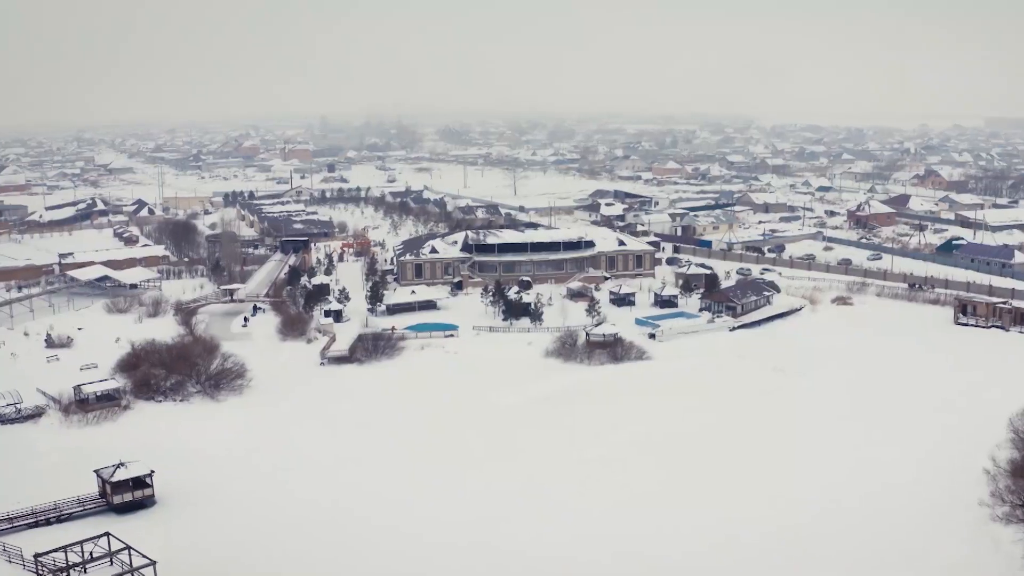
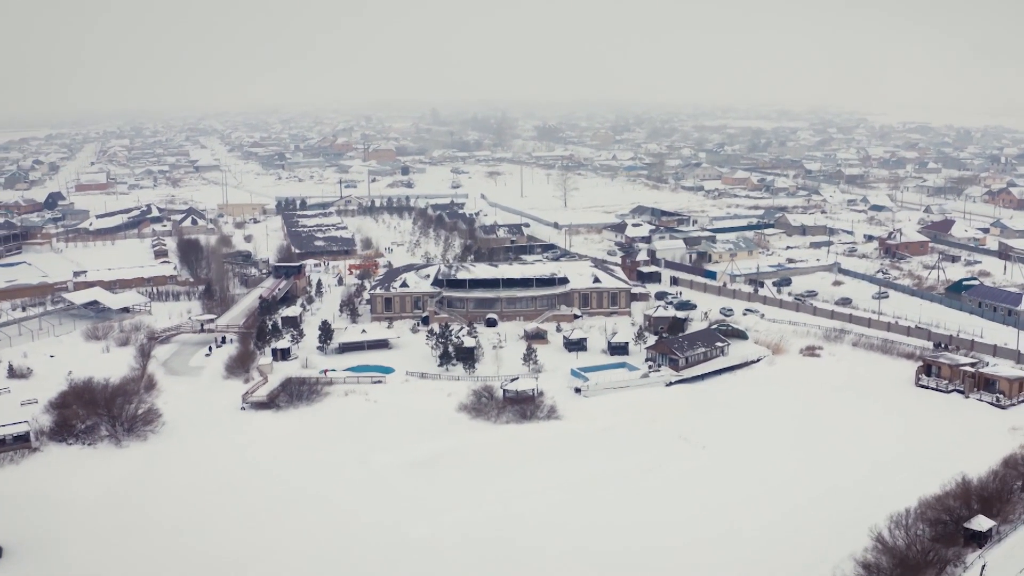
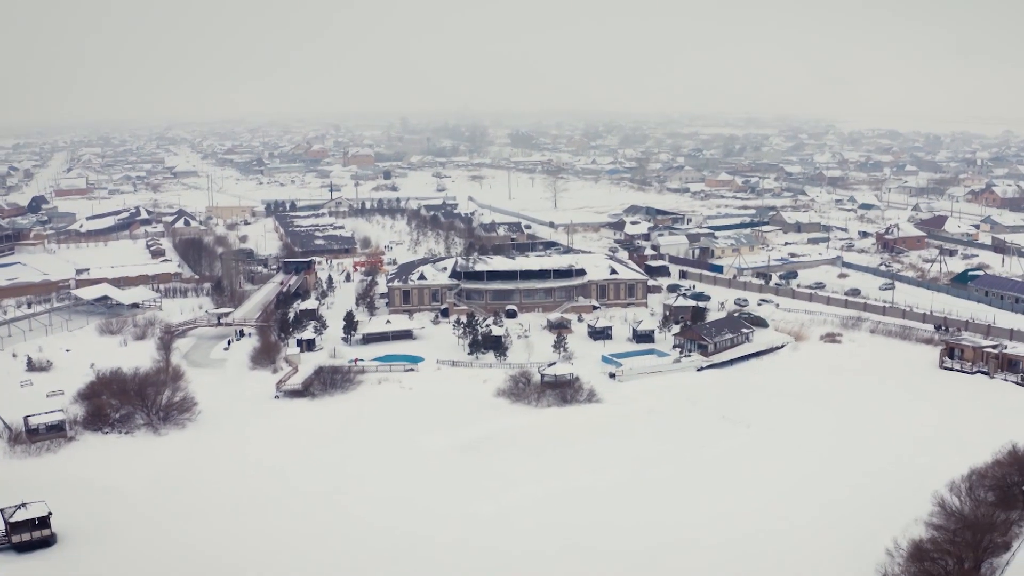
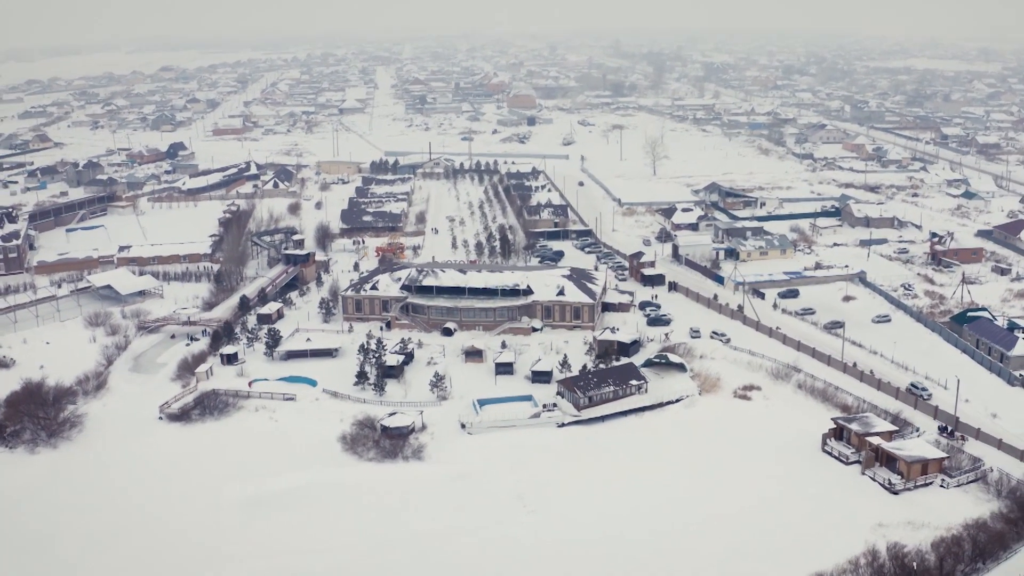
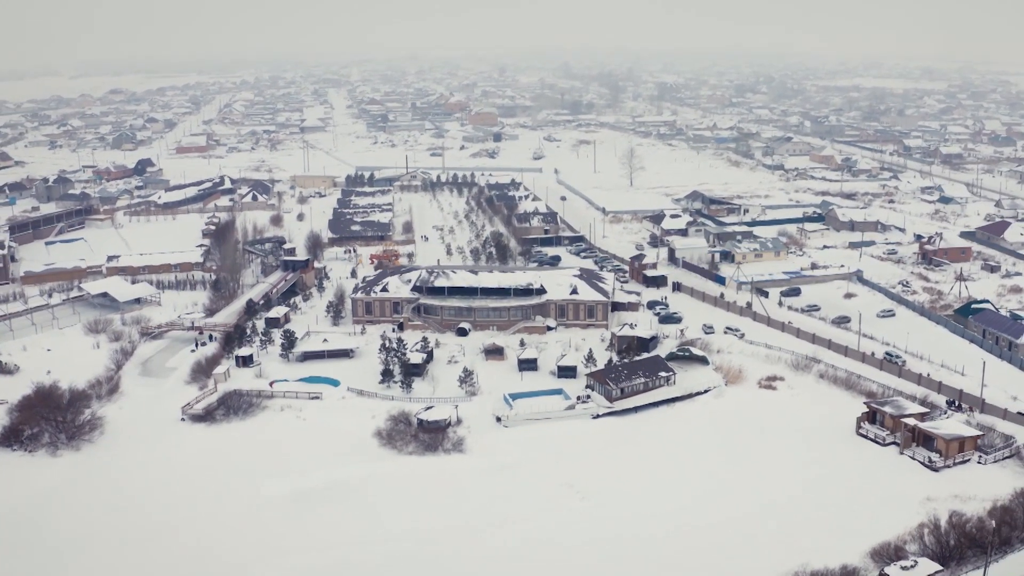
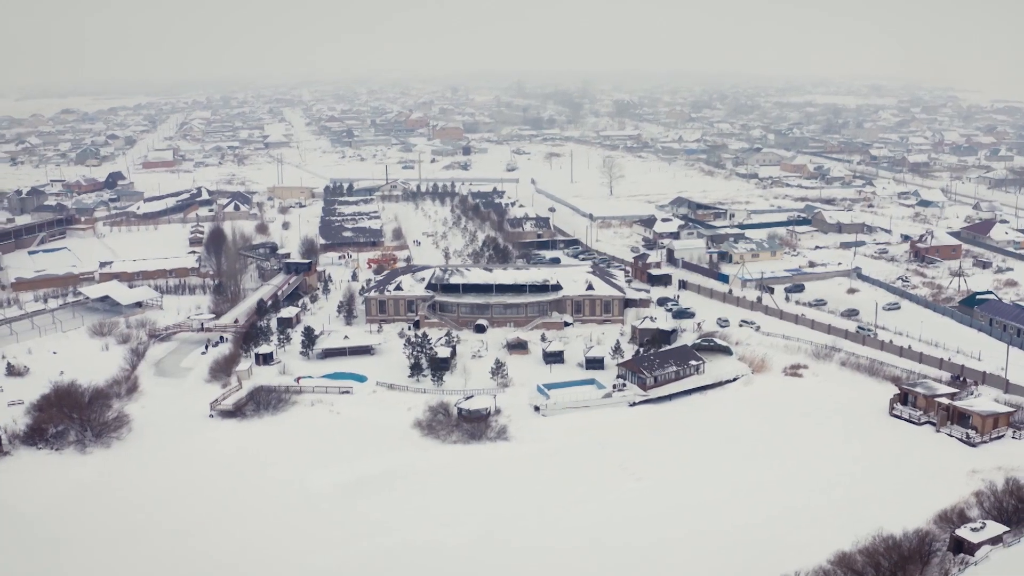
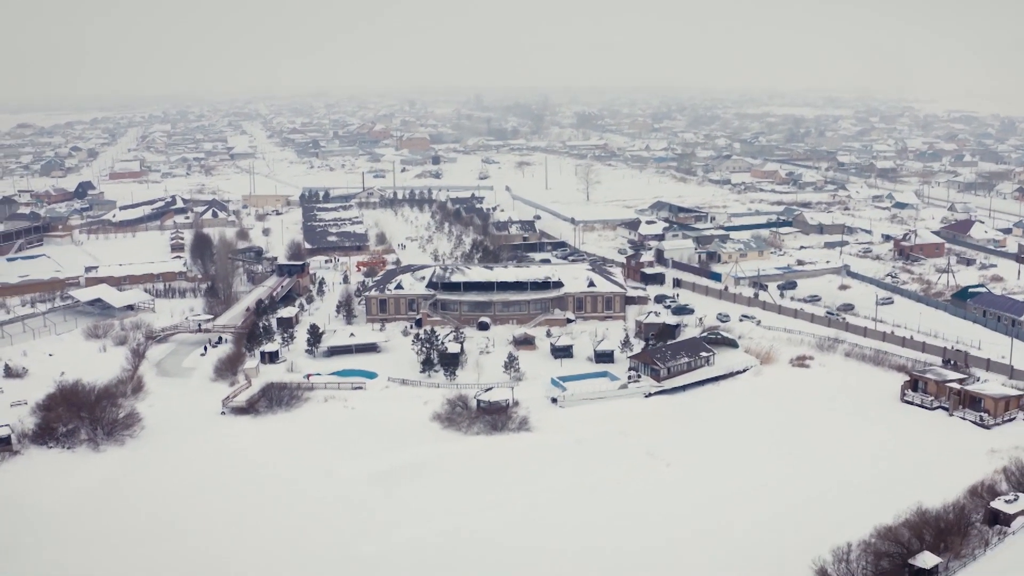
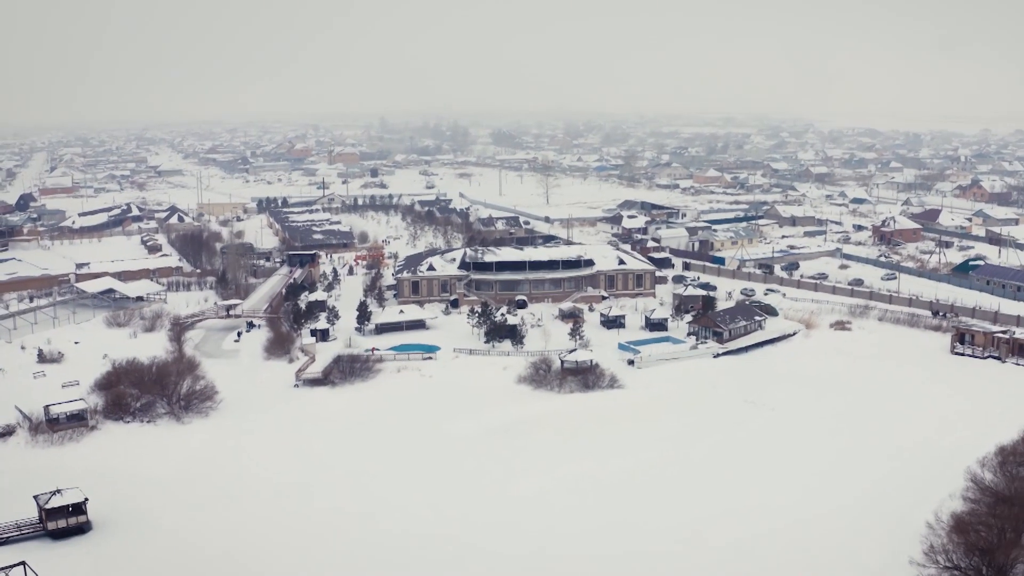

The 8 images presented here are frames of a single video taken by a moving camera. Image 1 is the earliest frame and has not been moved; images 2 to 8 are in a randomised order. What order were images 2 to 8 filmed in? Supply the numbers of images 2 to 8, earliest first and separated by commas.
8, 3, 2, 7, 6, 5, 4
